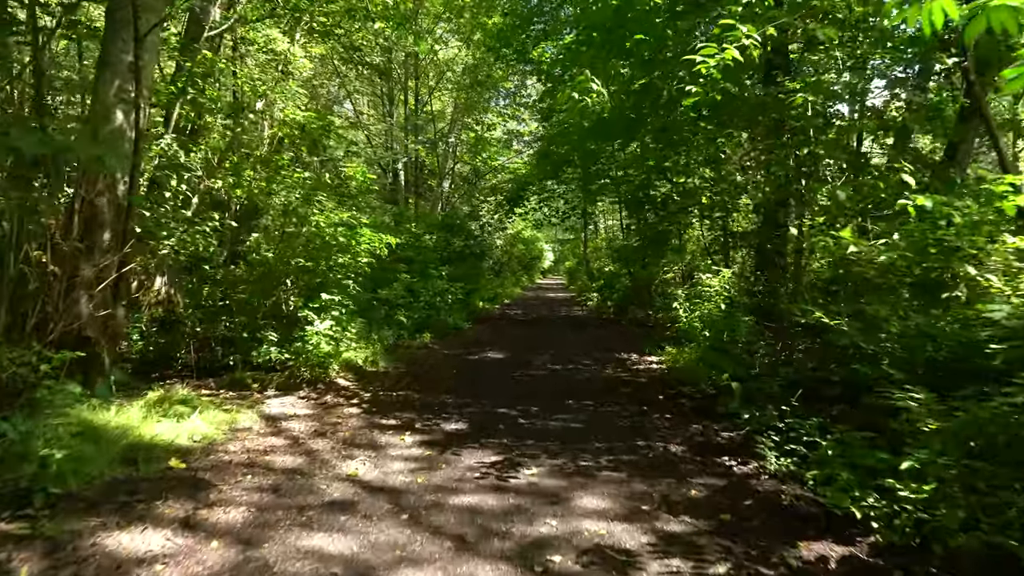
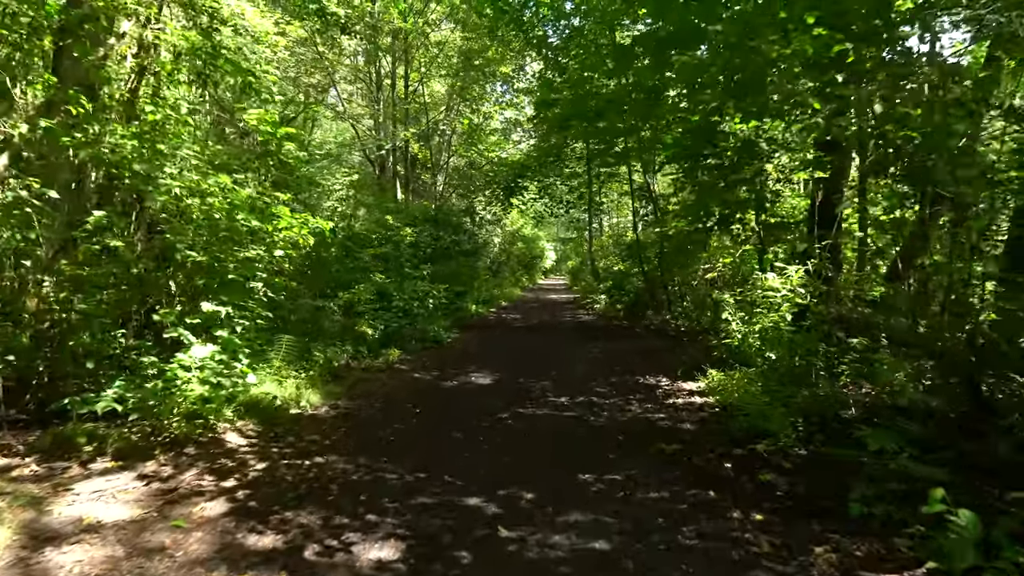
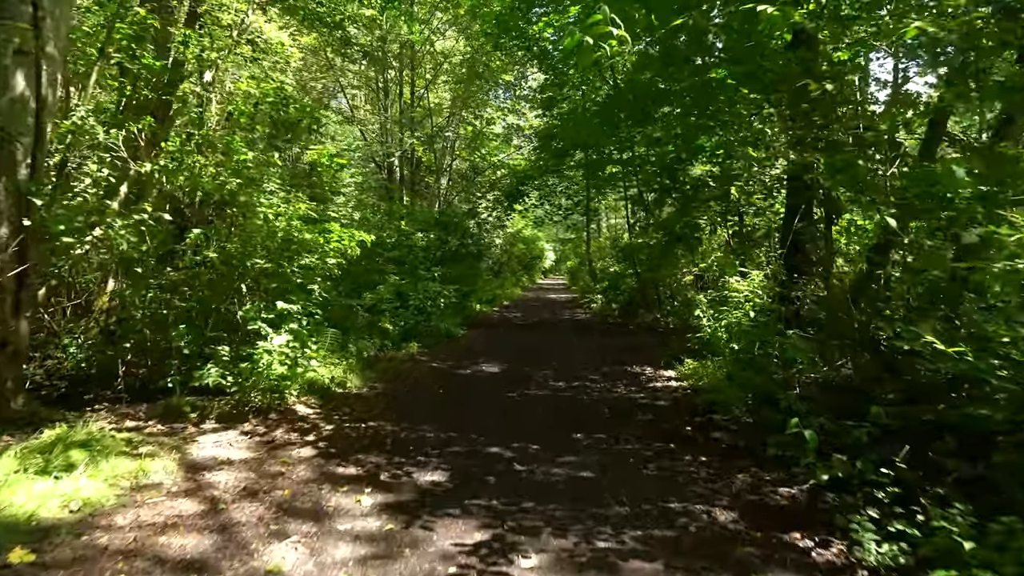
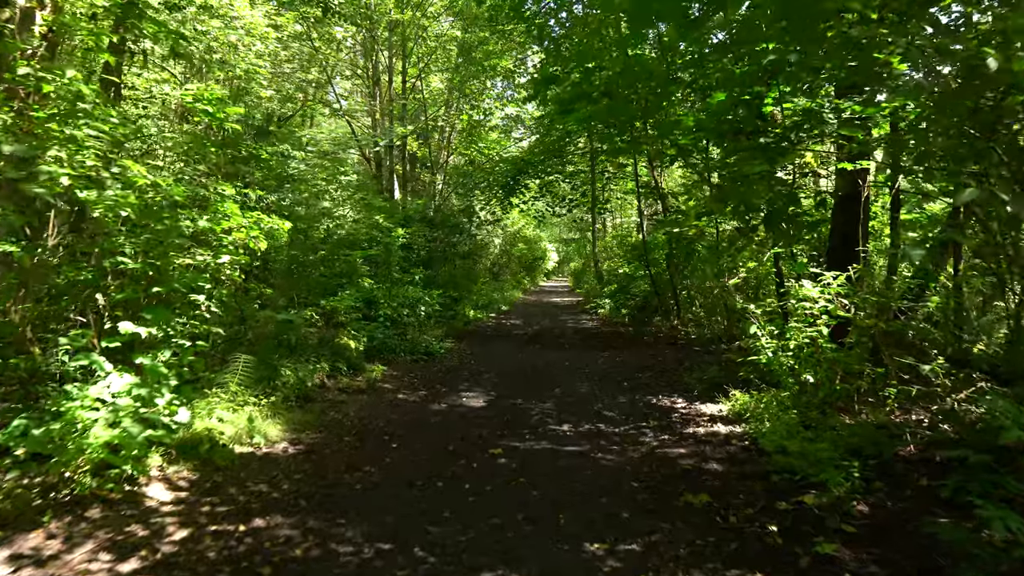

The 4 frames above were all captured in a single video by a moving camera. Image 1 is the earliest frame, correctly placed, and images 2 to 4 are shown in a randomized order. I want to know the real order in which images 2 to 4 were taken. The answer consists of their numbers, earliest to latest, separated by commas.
3, 2, 4
